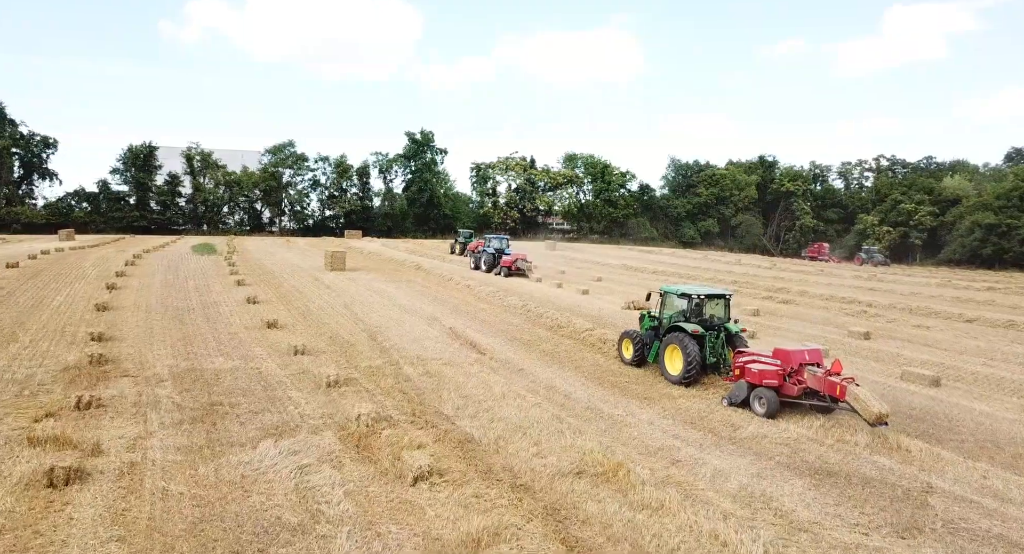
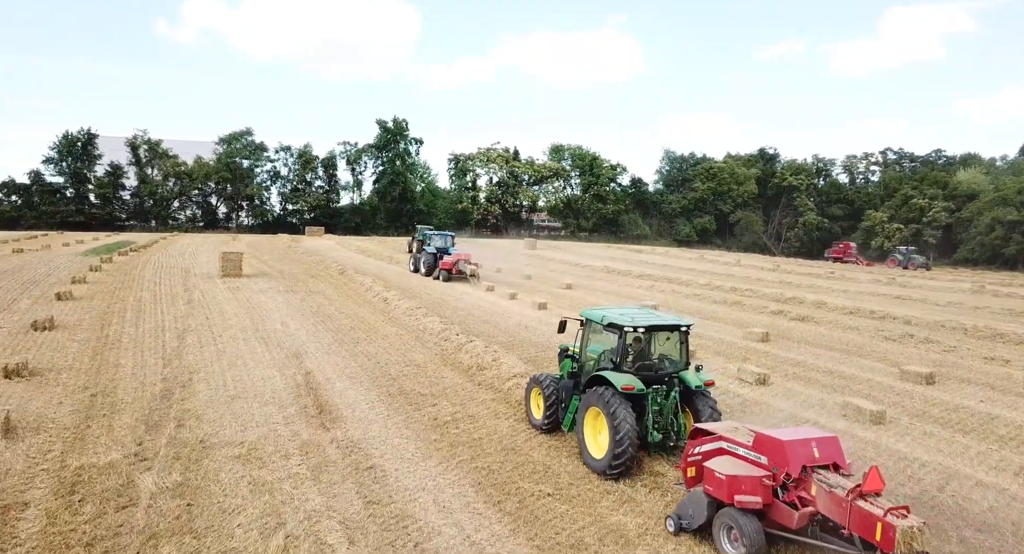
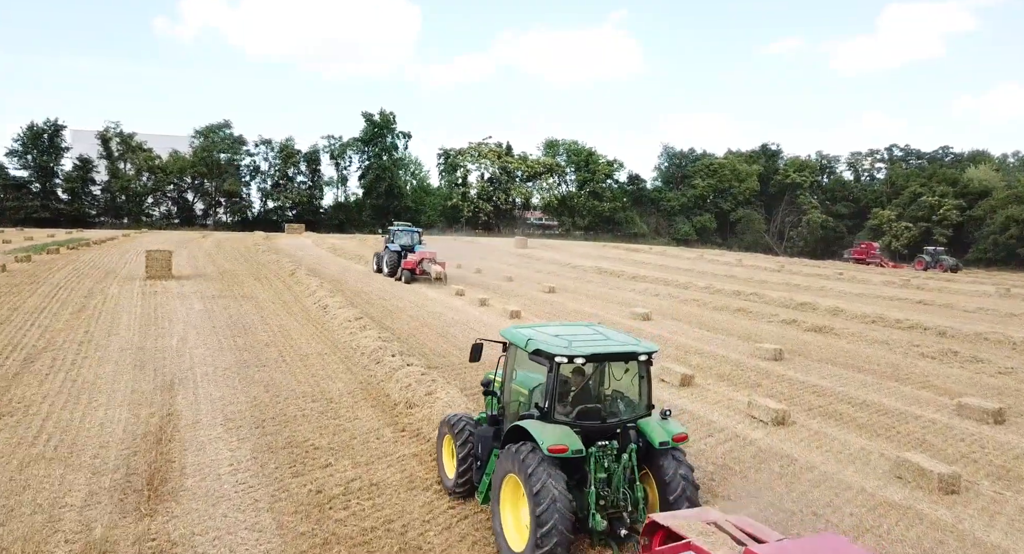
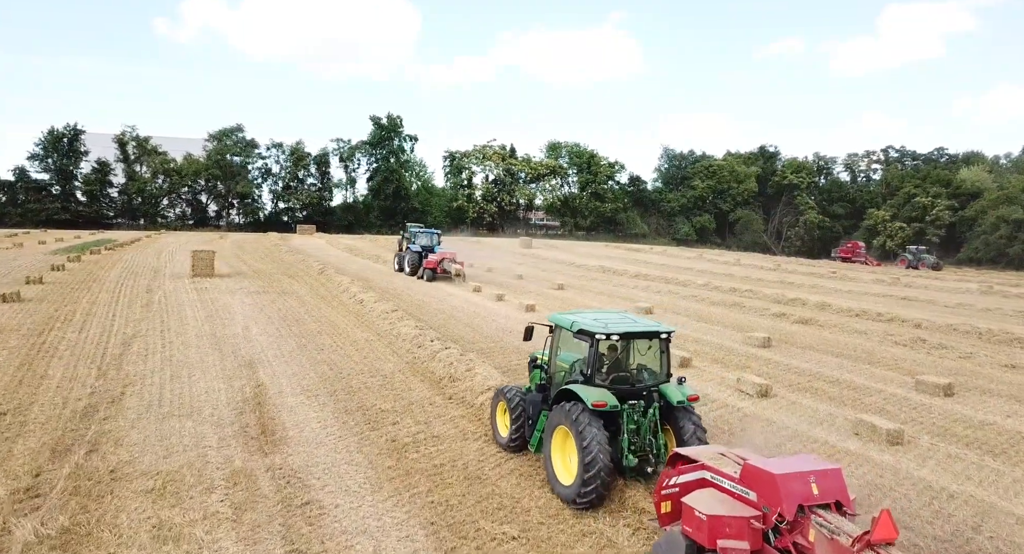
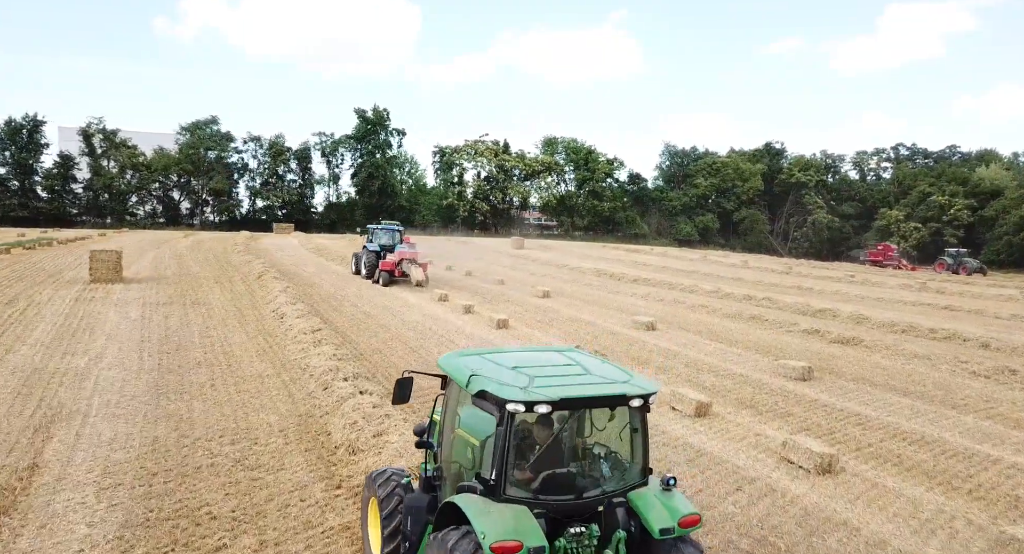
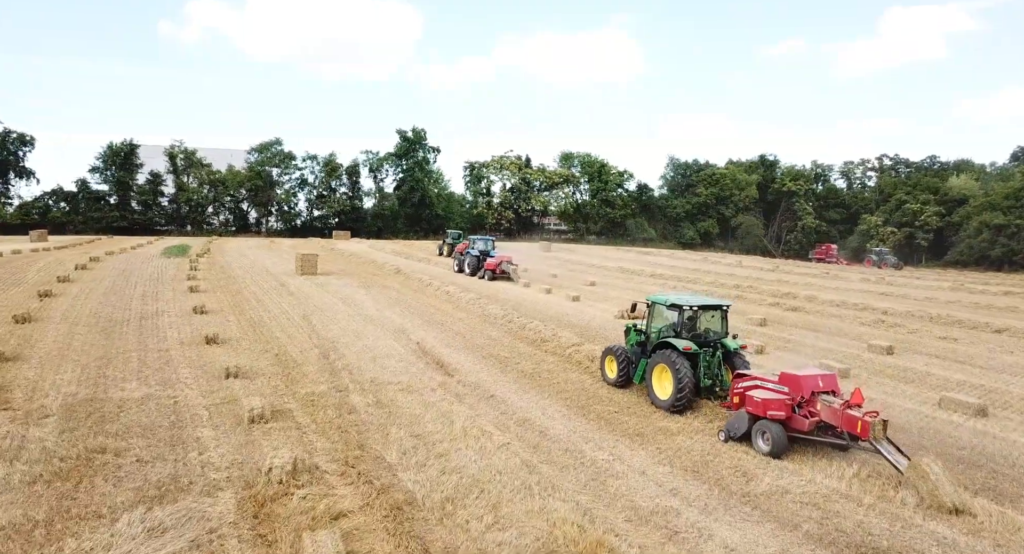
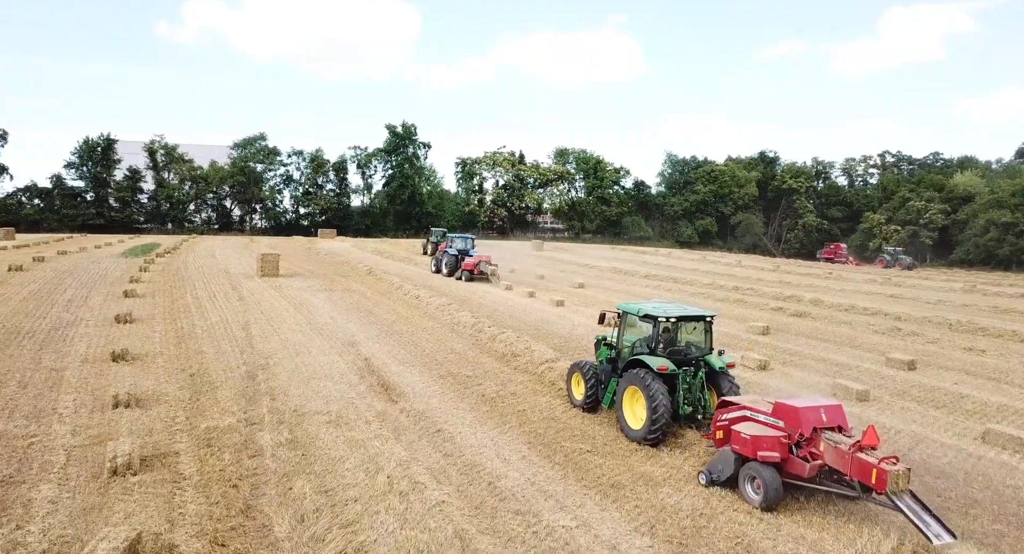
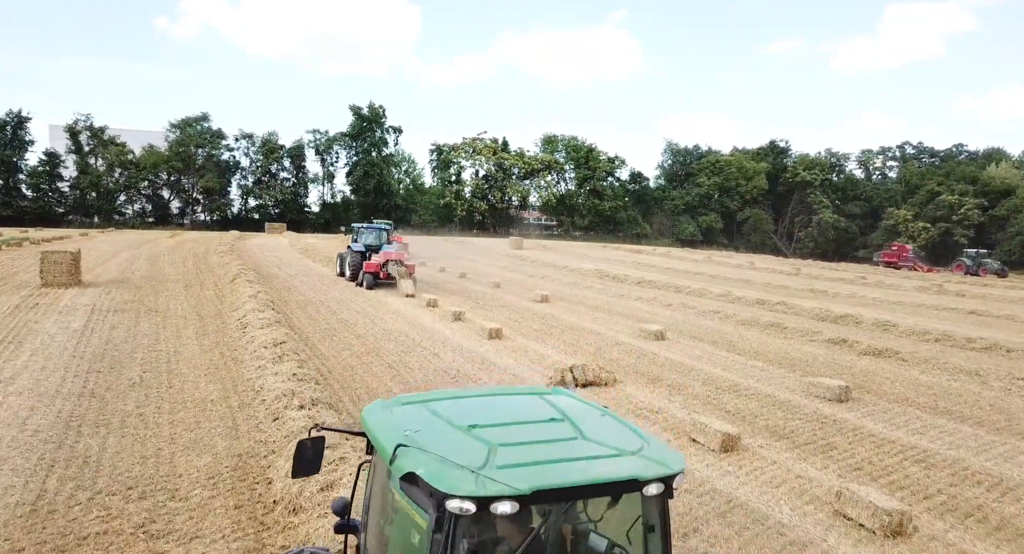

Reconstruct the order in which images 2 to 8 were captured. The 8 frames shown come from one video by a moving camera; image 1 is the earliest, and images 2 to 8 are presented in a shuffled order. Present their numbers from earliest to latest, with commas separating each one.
6, 7, 2, 4, 3, 5, 8
